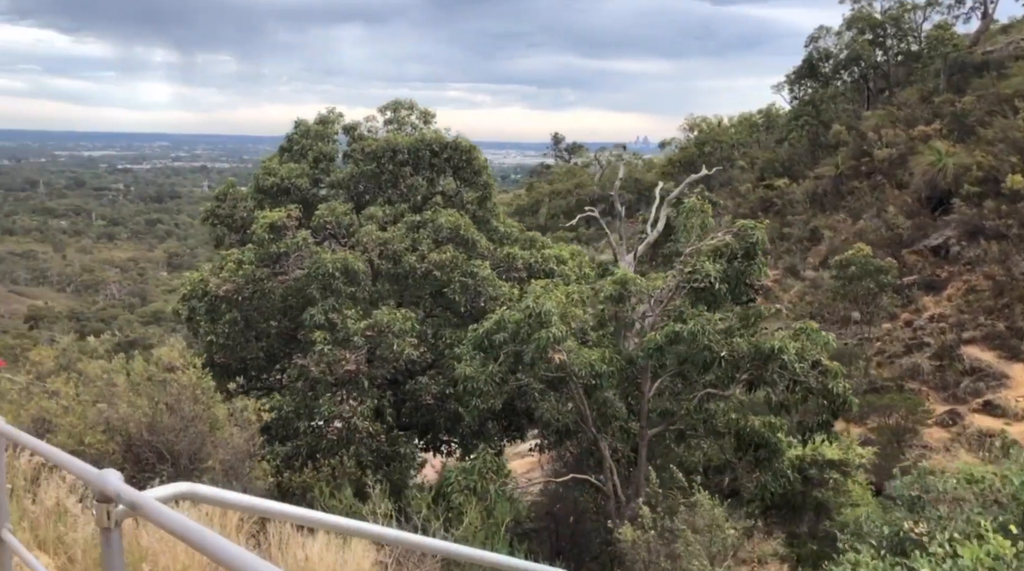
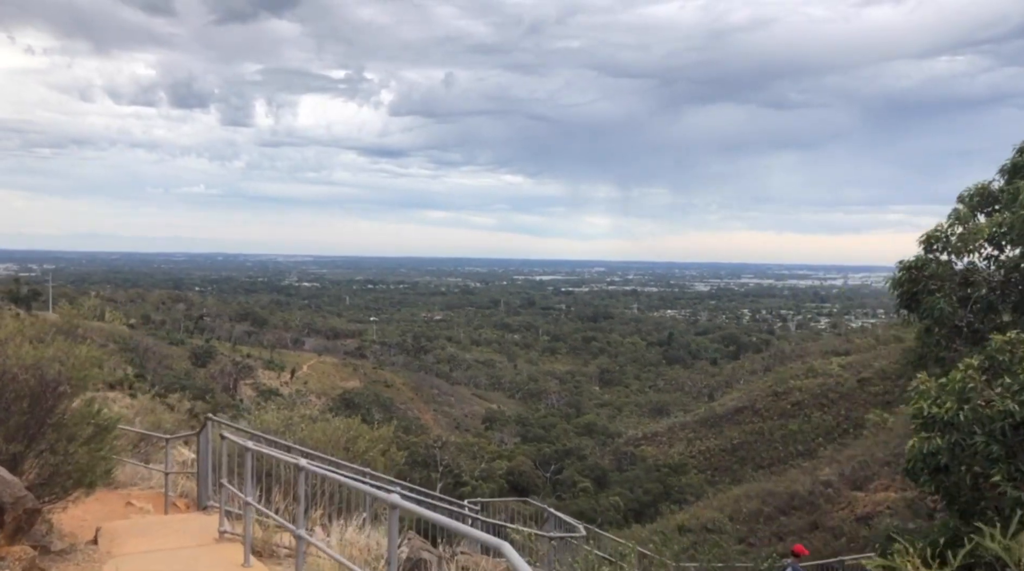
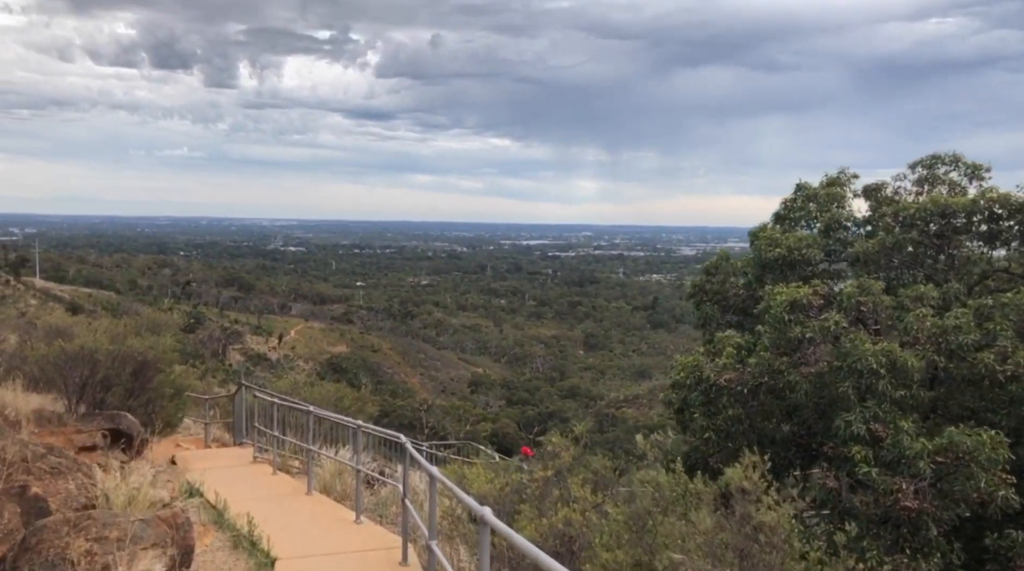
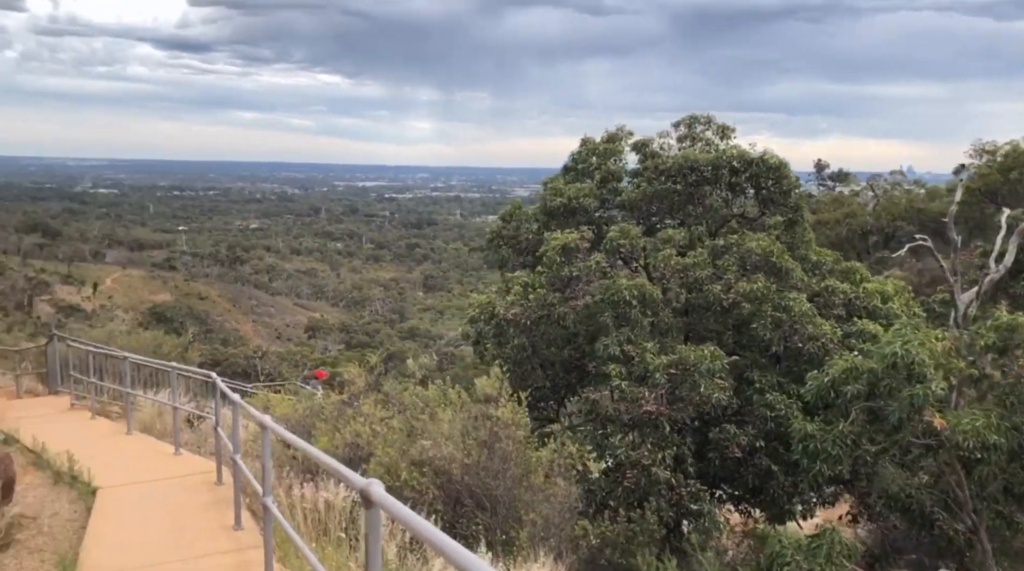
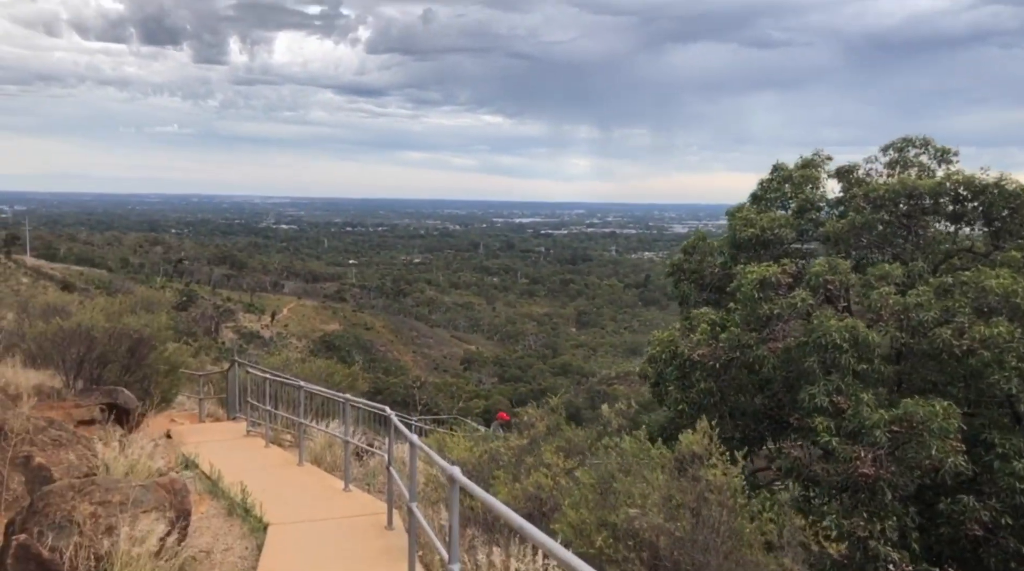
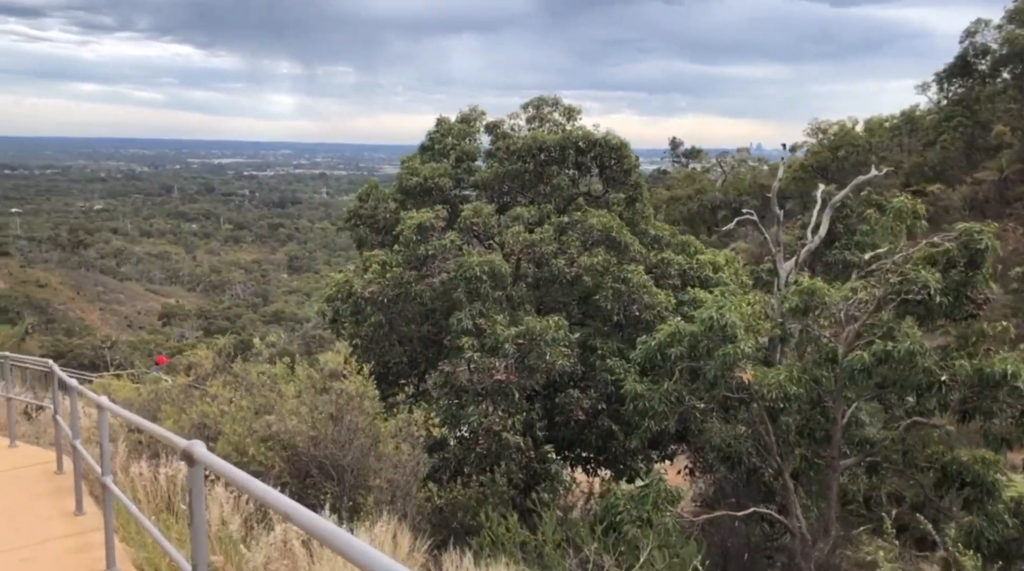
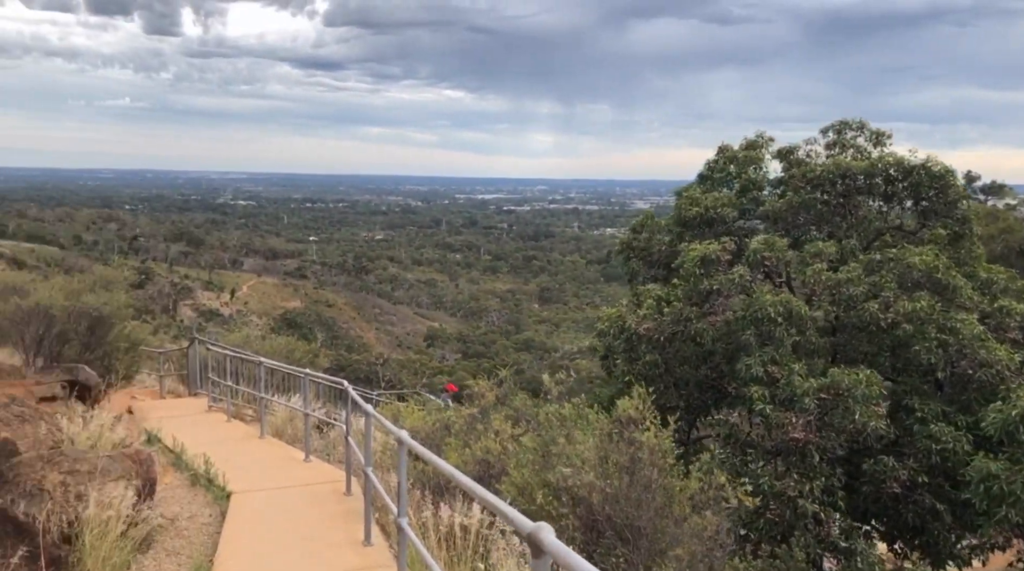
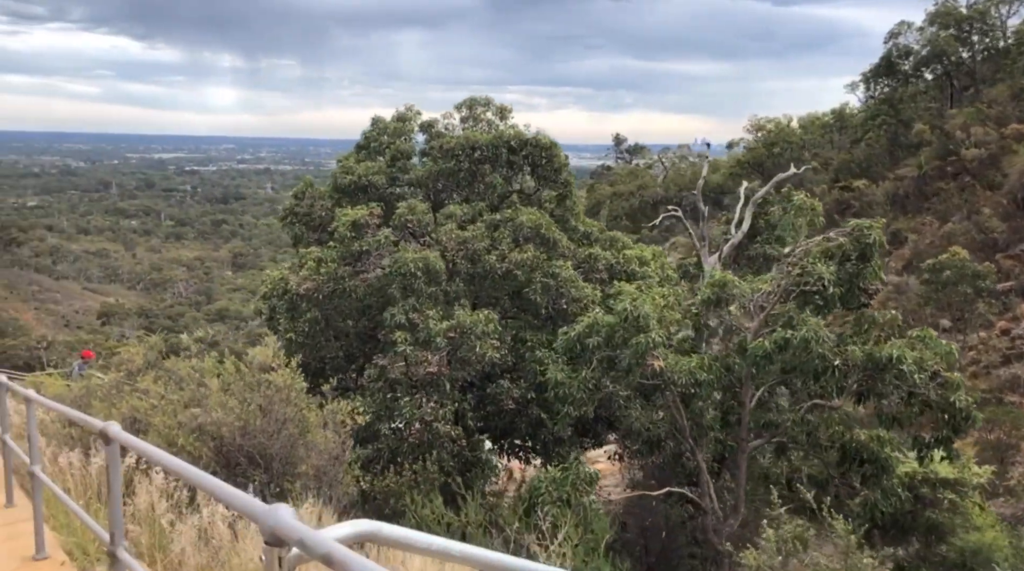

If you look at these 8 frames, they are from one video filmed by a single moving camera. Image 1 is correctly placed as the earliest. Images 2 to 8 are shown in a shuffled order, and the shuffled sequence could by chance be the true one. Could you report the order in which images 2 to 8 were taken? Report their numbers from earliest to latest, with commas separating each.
8, 6, 4, 7, 5, 3, 2
